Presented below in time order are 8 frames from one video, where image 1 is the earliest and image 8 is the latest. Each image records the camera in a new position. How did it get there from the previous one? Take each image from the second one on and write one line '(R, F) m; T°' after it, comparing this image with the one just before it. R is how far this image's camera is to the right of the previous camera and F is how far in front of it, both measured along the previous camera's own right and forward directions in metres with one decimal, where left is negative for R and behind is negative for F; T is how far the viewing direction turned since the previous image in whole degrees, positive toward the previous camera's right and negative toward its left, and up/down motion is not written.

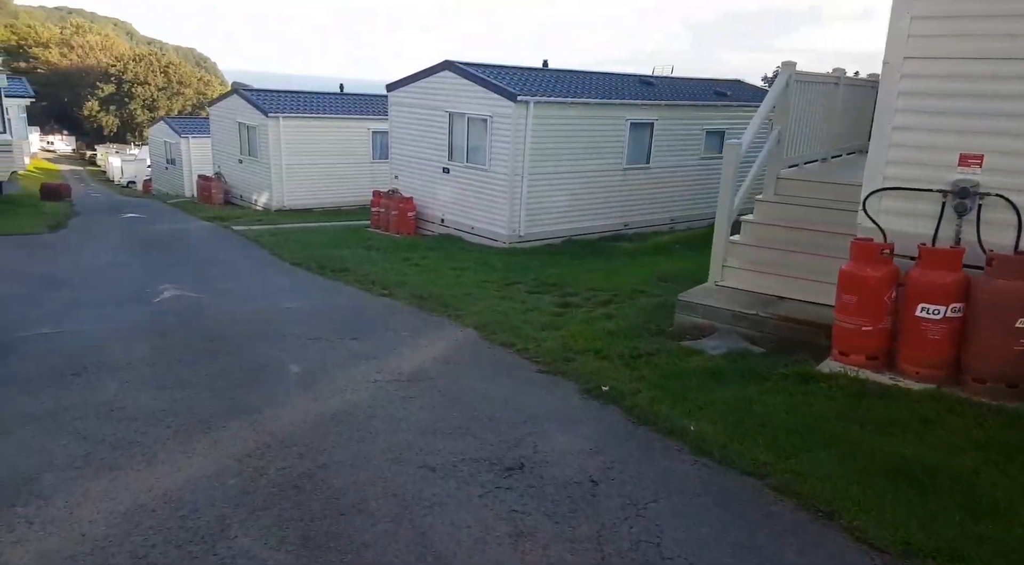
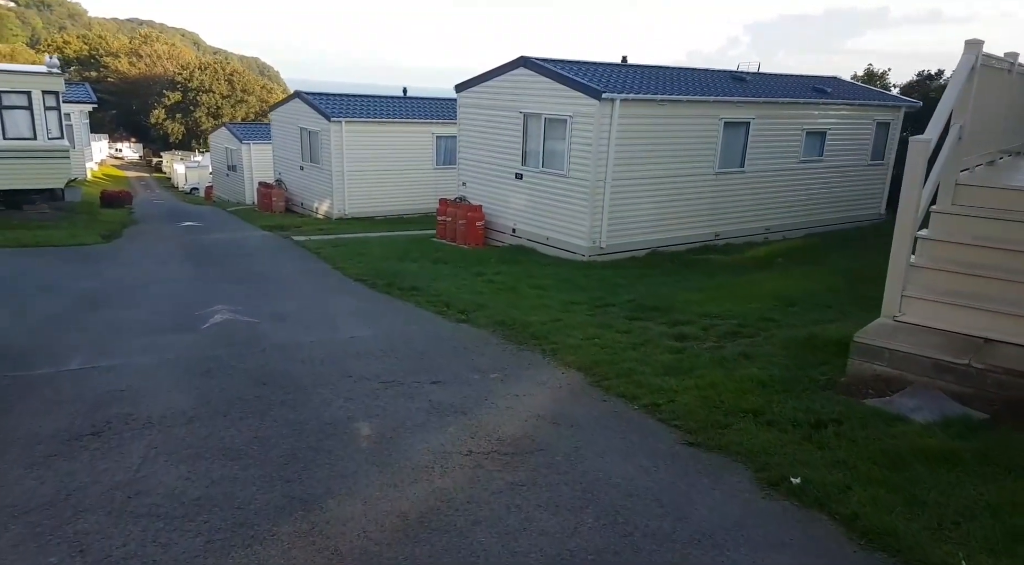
(-0.5, +1.4) m; -4°
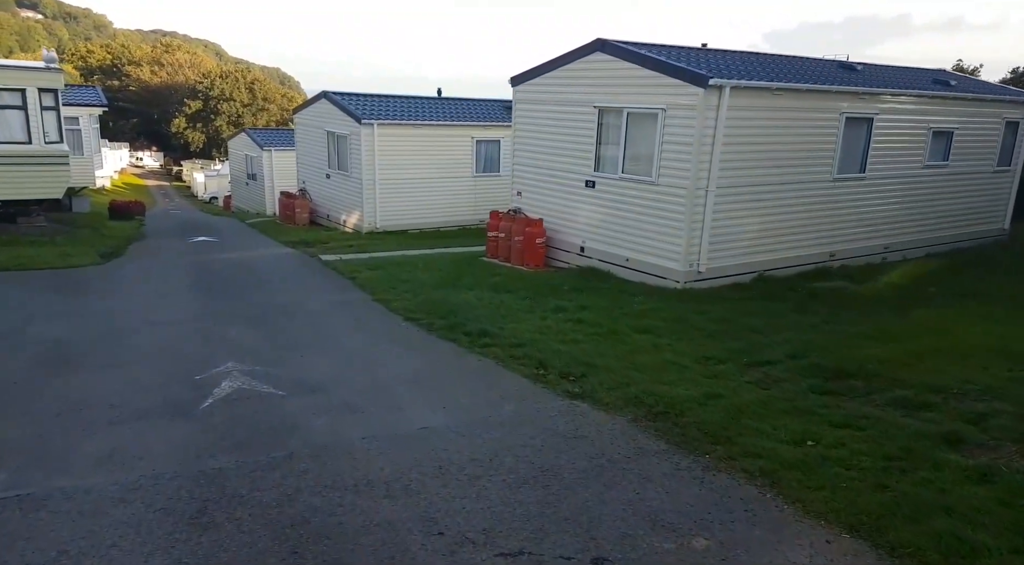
(-1.0, +2.6) m; -1°
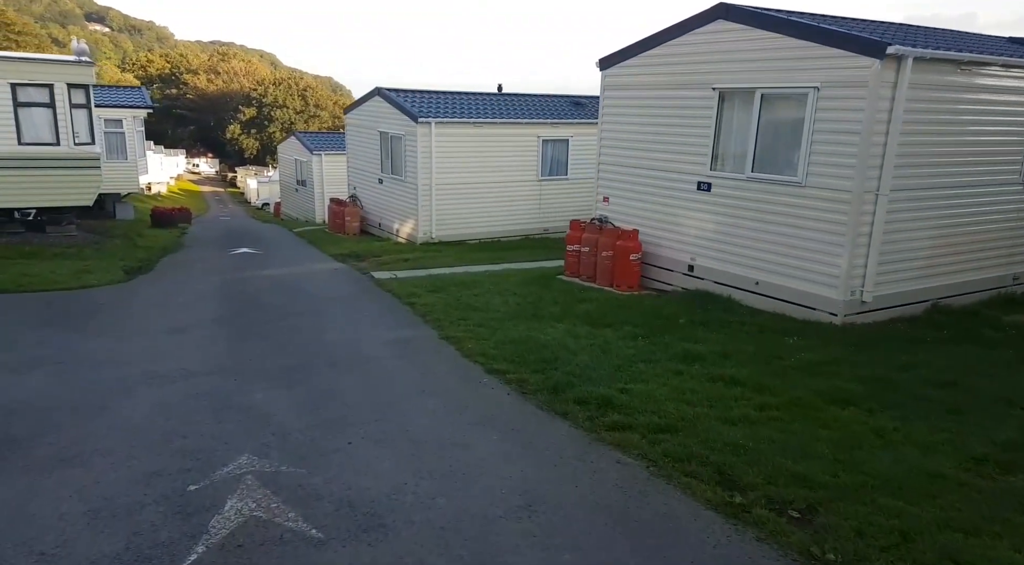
(-0.7, +2.4) m; -4°
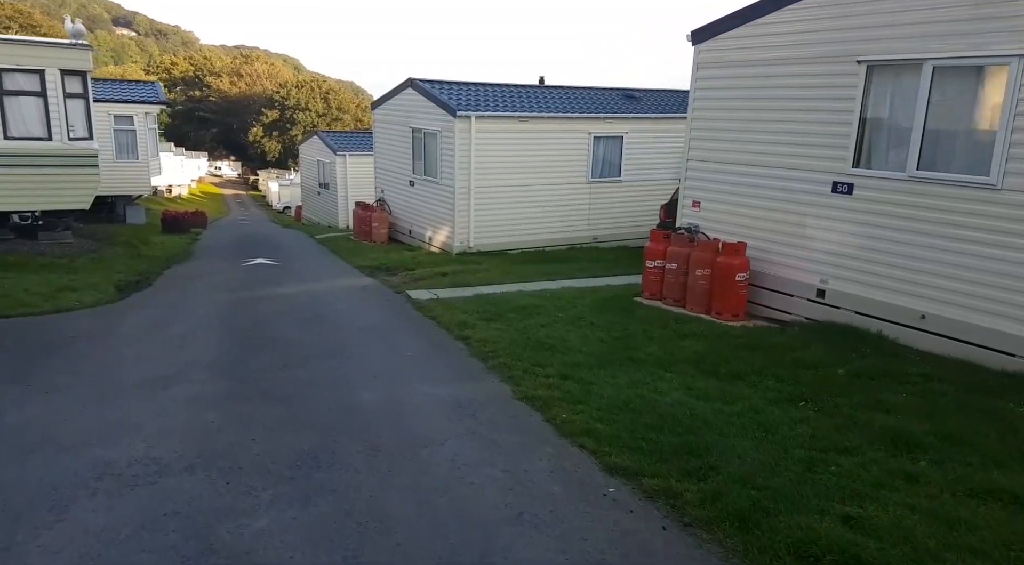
(-0.7, +2.2) m; -2°
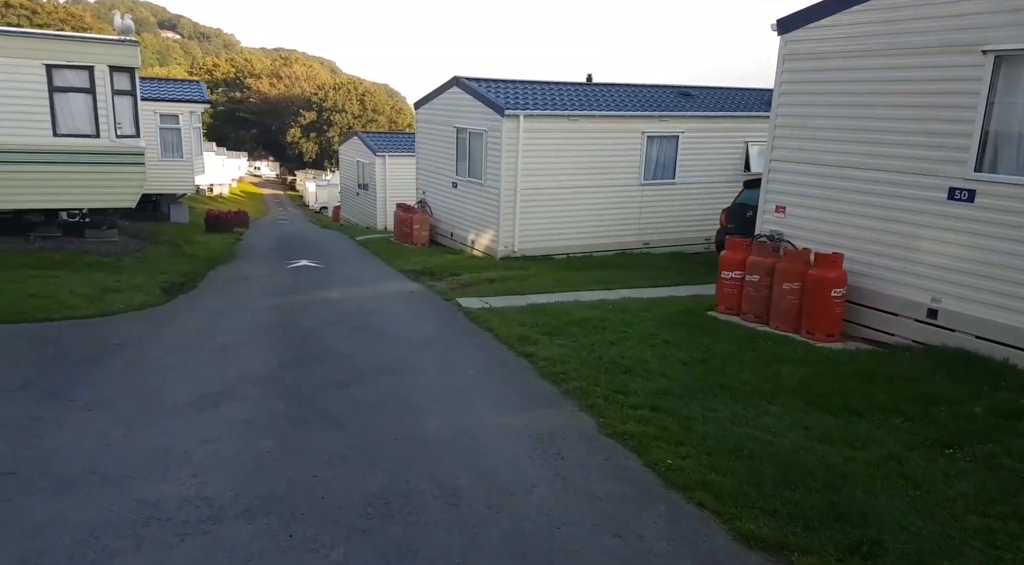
(-0.4, +0.7) m; -3°
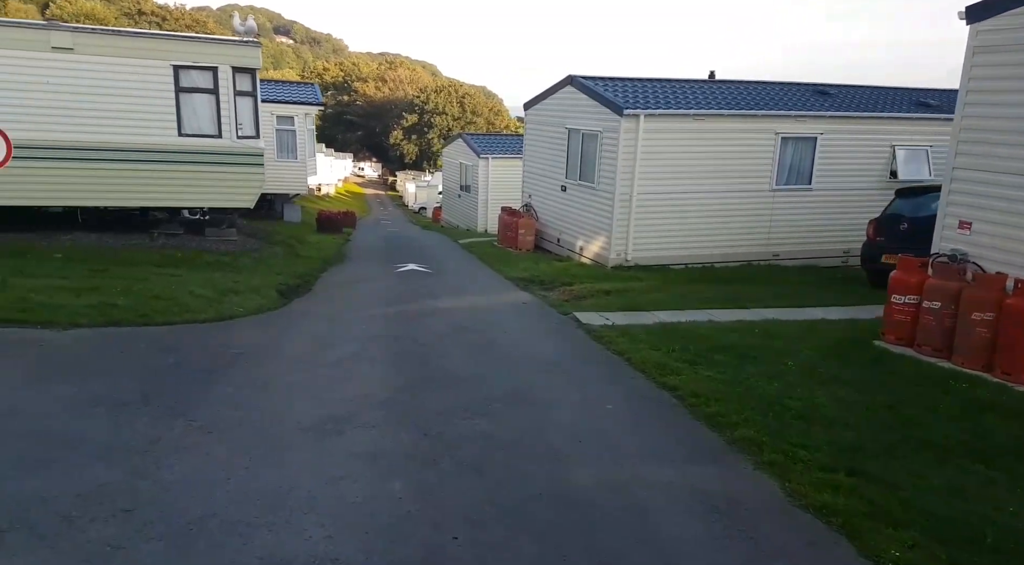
(-0.5, +0.7) m; -7°
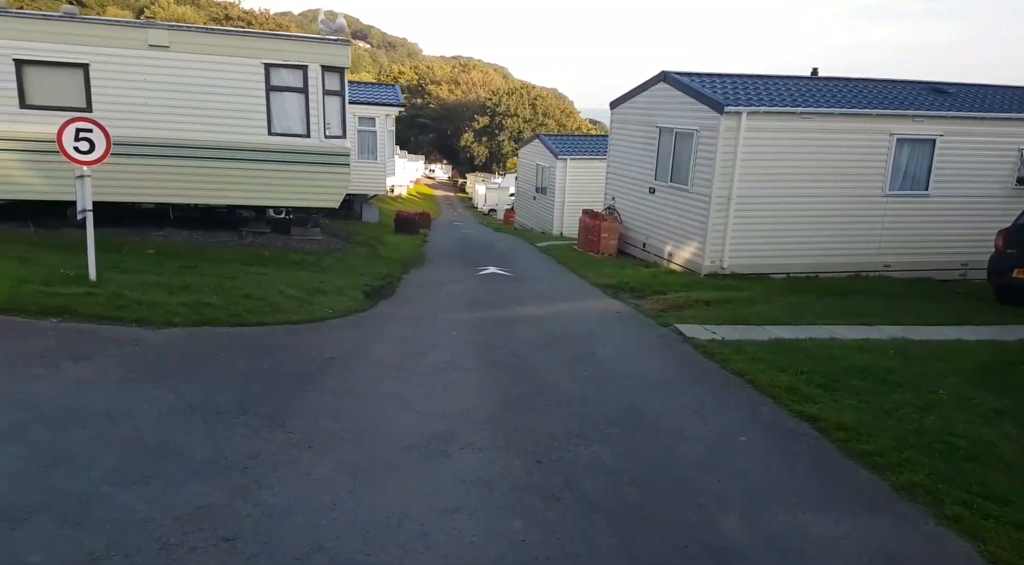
(-0.4, +0.5) m; -5°
